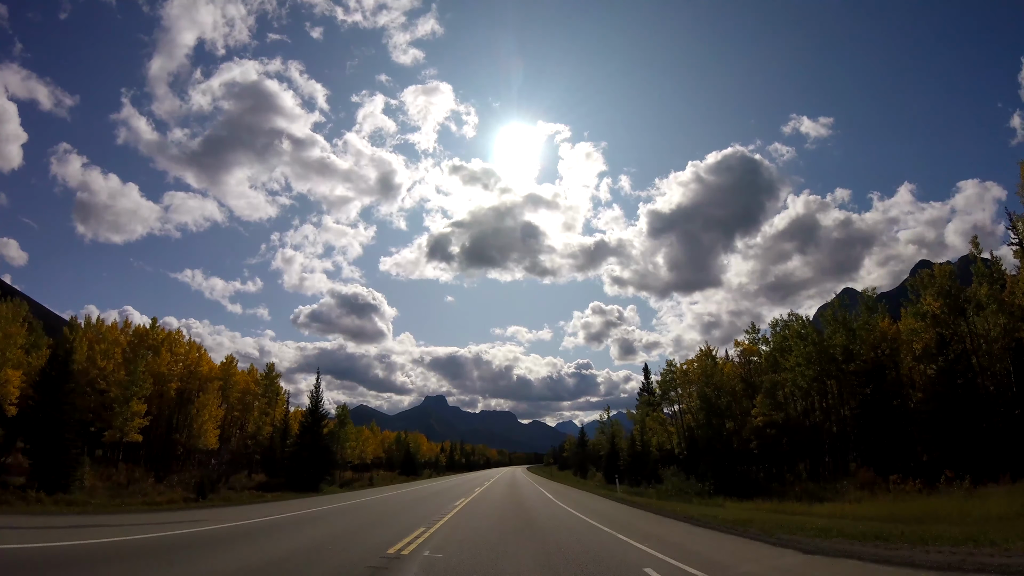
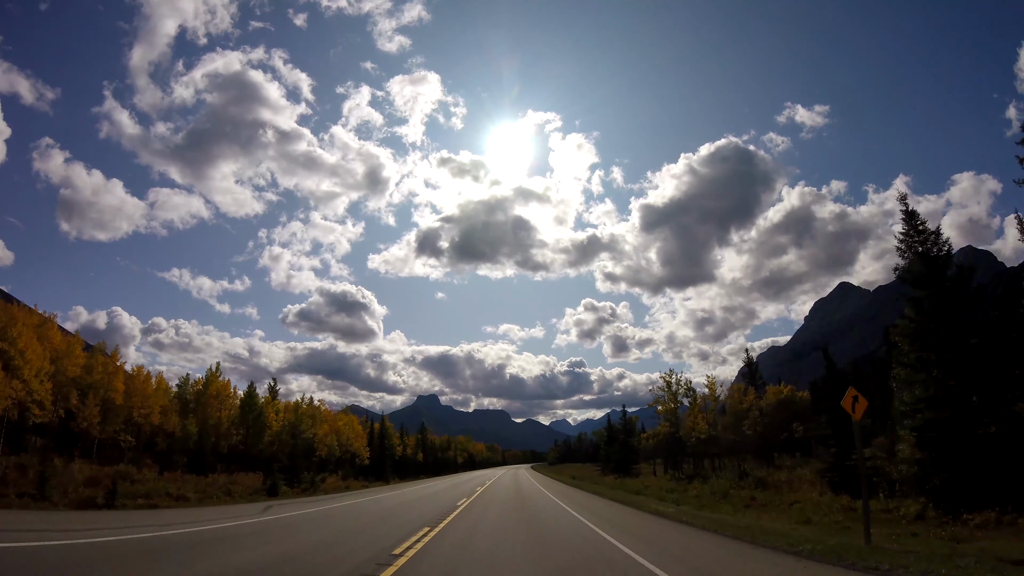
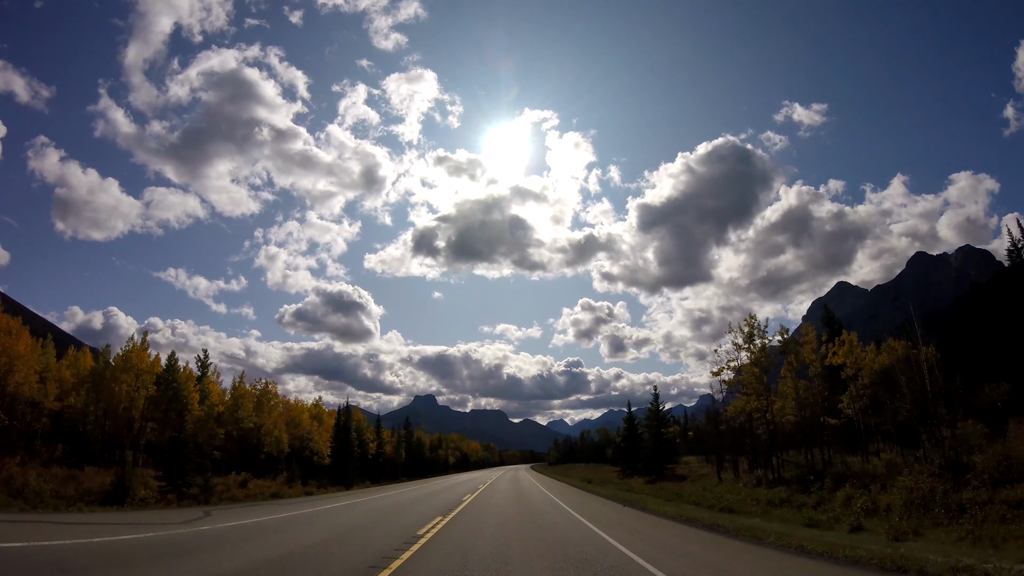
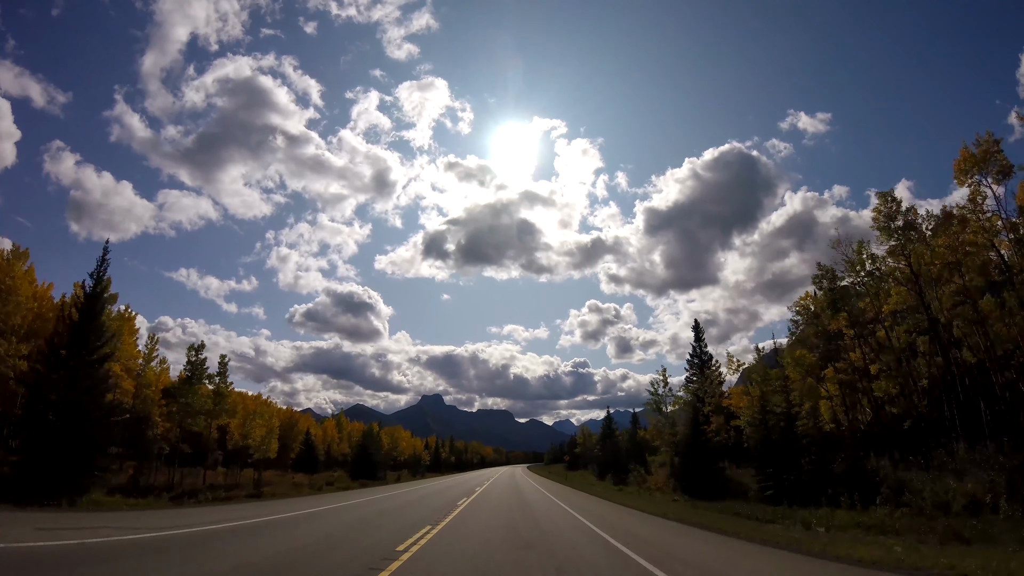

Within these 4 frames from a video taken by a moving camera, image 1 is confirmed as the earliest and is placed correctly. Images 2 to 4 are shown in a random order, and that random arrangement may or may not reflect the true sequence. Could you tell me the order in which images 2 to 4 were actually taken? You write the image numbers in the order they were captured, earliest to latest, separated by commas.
4, 2, 3
